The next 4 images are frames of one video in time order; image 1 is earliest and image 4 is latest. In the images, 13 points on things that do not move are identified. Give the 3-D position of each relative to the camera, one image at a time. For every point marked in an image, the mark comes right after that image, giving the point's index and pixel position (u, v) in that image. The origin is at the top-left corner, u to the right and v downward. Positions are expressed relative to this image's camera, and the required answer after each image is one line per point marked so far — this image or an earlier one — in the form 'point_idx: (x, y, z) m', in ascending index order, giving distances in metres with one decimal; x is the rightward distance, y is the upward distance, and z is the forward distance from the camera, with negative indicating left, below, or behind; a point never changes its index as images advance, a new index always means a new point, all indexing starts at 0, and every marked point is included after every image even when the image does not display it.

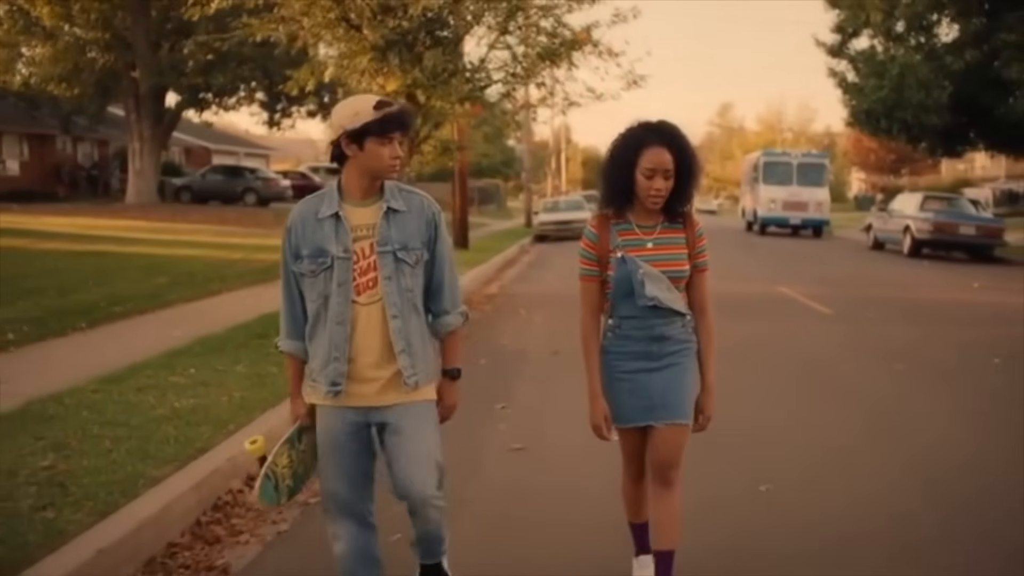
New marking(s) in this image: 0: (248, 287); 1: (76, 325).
0: (-3.5, 0.0, +16.9) m
1: (-4.0, -0.3, +11.7) m
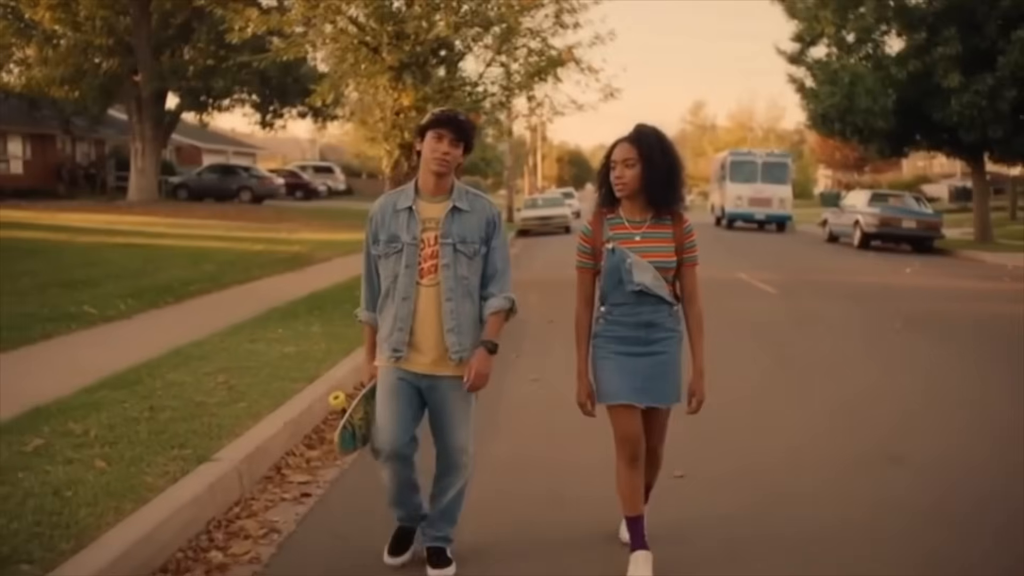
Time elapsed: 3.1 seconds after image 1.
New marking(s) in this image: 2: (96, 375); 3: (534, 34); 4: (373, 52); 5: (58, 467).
0: (-3.6, +0.2, +19.7) m
1: (-4.0, -0.1, +14.5) m
2: (-3.0, -0.6, +9.1) m
3: (+0.3, +3.9, +19.1) m
4: (-2.0, +3.4, +18.3) m
5: (-2.2, -0.9, +6.2) m
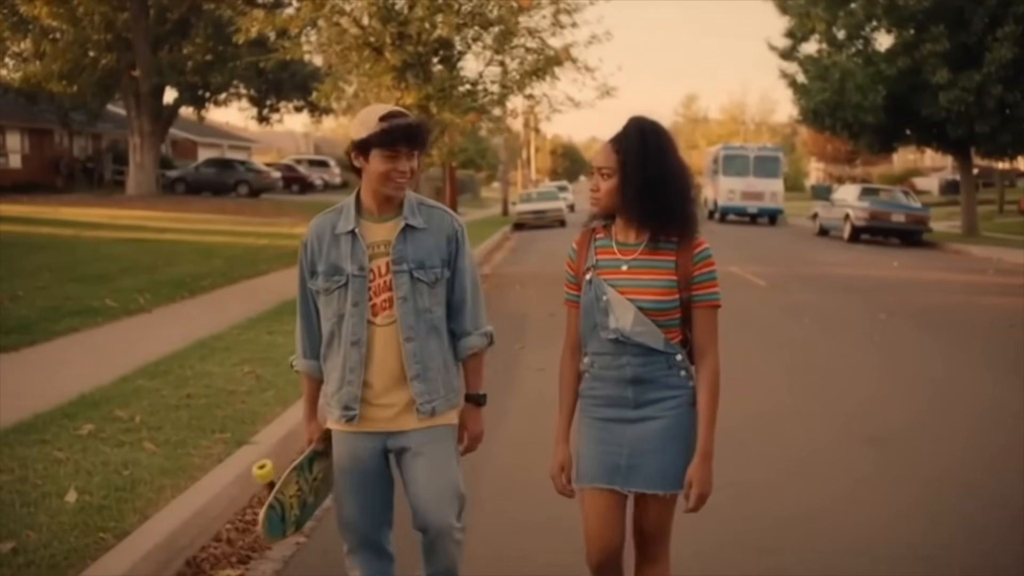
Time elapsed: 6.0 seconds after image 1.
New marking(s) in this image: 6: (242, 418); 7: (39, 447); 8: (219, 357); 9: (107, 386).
0: (-3.6, +0.3, +20.3) m
1: (-4.0, -0.1, +15.1) m
2: (-2.9, -0.6, +9.7) m
3: (+0.3, +4.0, +19.6) m
4: (-2.0, +3.5, +18.8) m
5: (-2.1, -0.9, +6.8) m
6: (-1.7, -0.8, +7.8) m
7: (-2.5, -0.9, +6.8) m
8: (-2.3, -0.6, +10.1) m
9: (-2.8, -0.7, +8.8) m
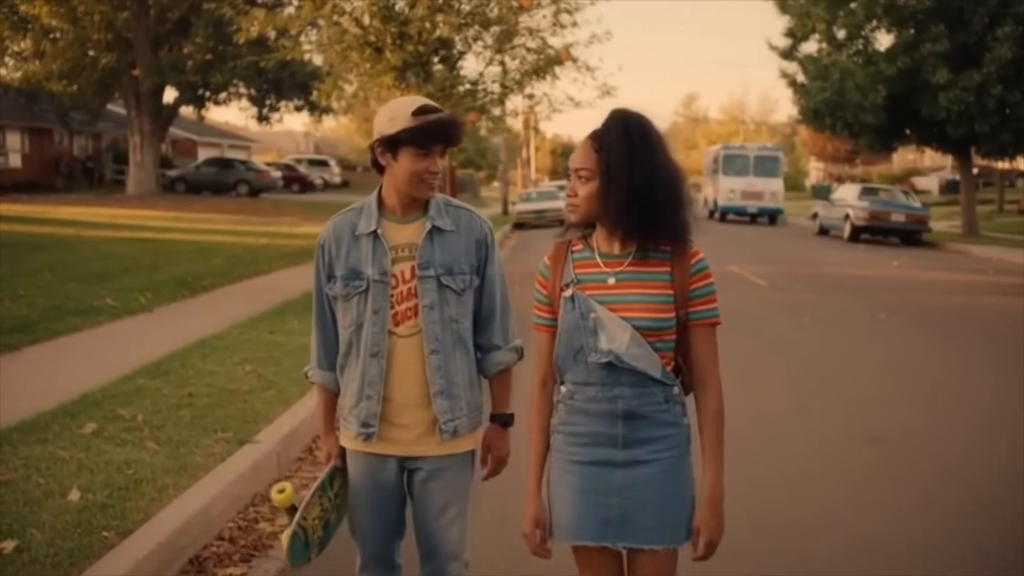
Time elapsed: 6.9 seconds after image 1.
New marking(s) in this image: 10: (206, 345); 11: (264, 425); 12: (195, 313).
0: (-3.6, +0.3, +20.3) m
1: (-4.0, -0.1, +15.1) m
2: (-2.9, -0.6, +9.7) m
3: (+0.3, +4.0, +19.7) m
4: (-2.0, +3.5, +18.8) m
5: (-2.1, -0.9, +6.8) m
6: (-1.7, -0.8, +7.8) m
7: (-2.5, -0.9, +6.8) m
8: (-2.3, -0.5, +10.1) m
9: (-2.8, -0.7, +8.8) m
10: (-2.6, -0.5, +10.7) m
11: (-1.5, -0.8, +7.6) m
12: (-3.3, -0.3, +13.2) m
